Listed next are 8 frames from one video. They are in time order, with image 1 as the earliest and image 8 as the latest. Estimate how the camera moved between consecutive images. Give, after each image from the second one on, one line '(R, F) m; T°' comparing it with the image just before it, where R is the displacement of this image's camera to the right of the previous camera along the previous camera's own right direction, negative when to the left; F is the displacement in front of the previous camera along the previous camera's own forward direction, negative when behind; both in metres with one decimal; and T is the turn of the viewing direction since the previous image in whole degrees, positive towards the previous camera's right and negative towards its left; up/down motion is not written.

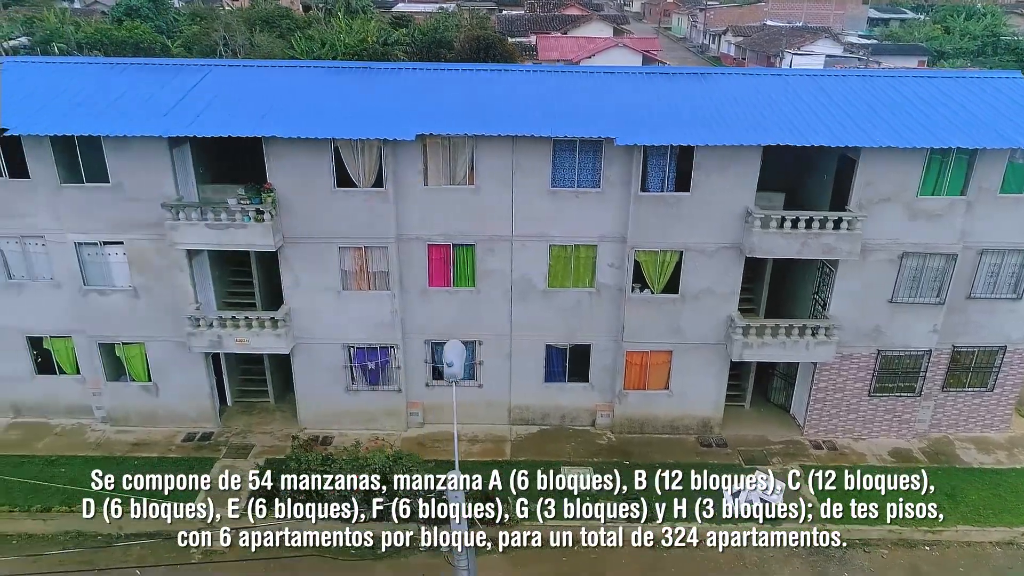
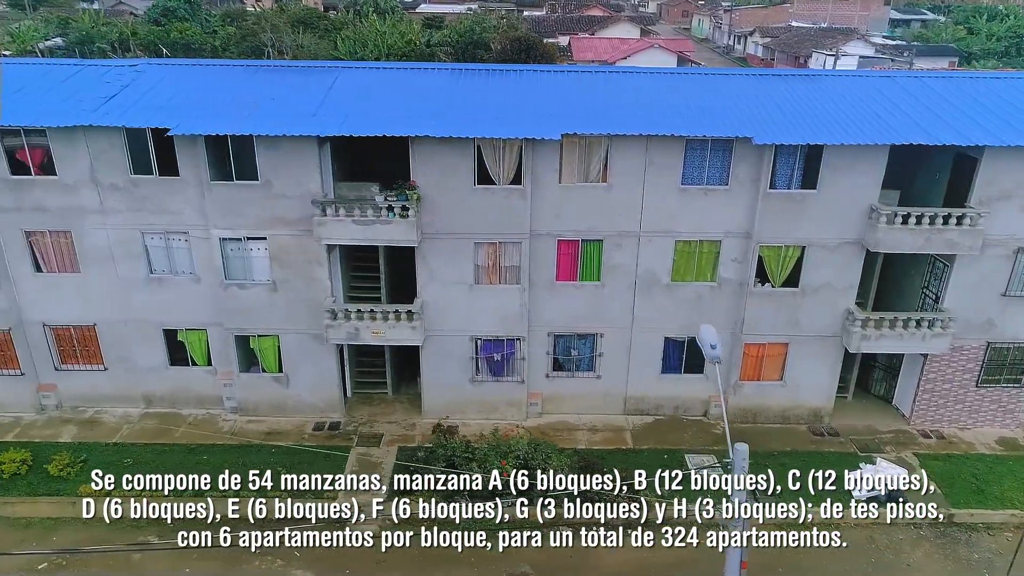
(-3.3, -0.7) m; 0°
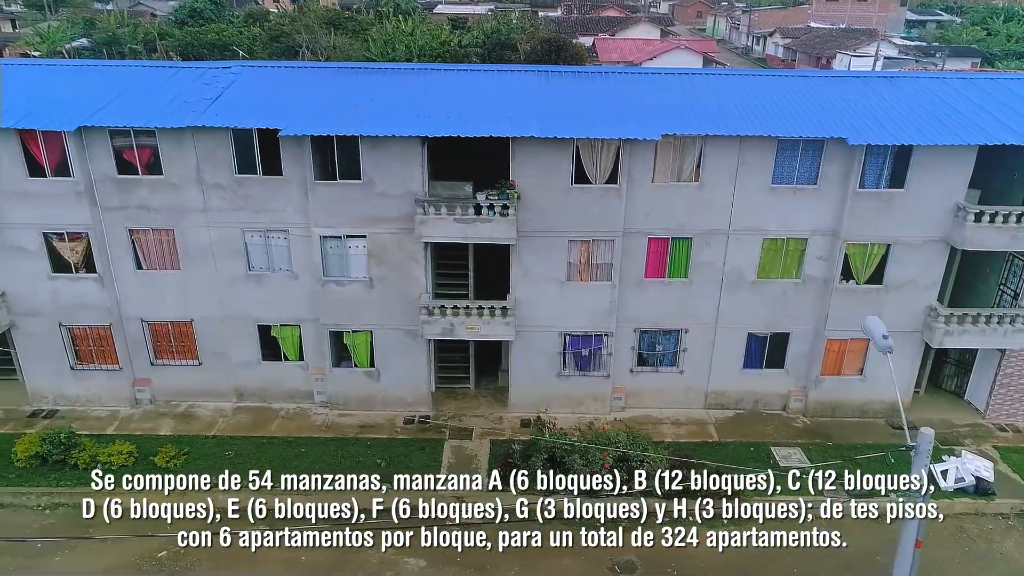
(-2.5, -0.5) m; 0°
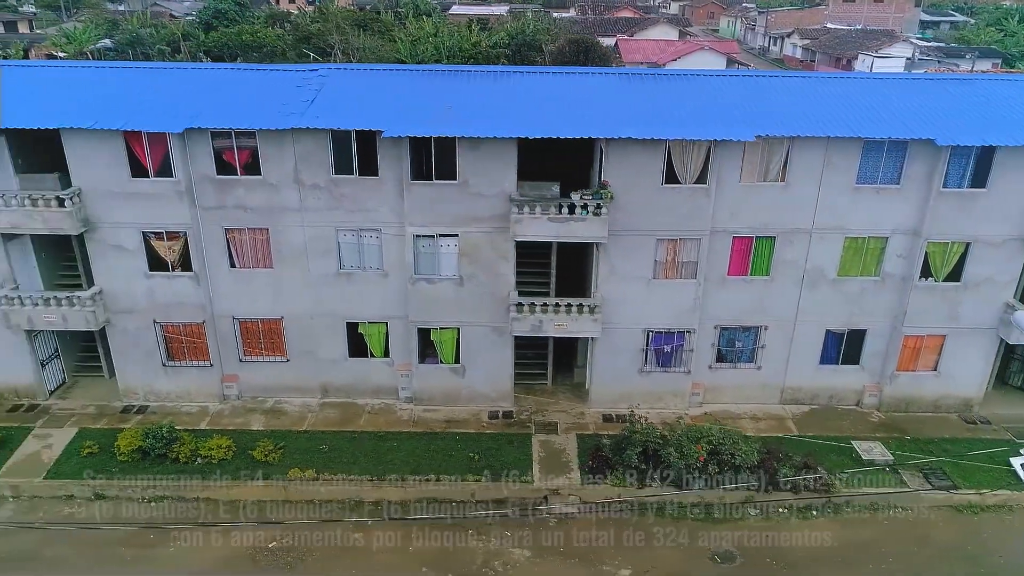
(-2.4, -0.5) m; 0°
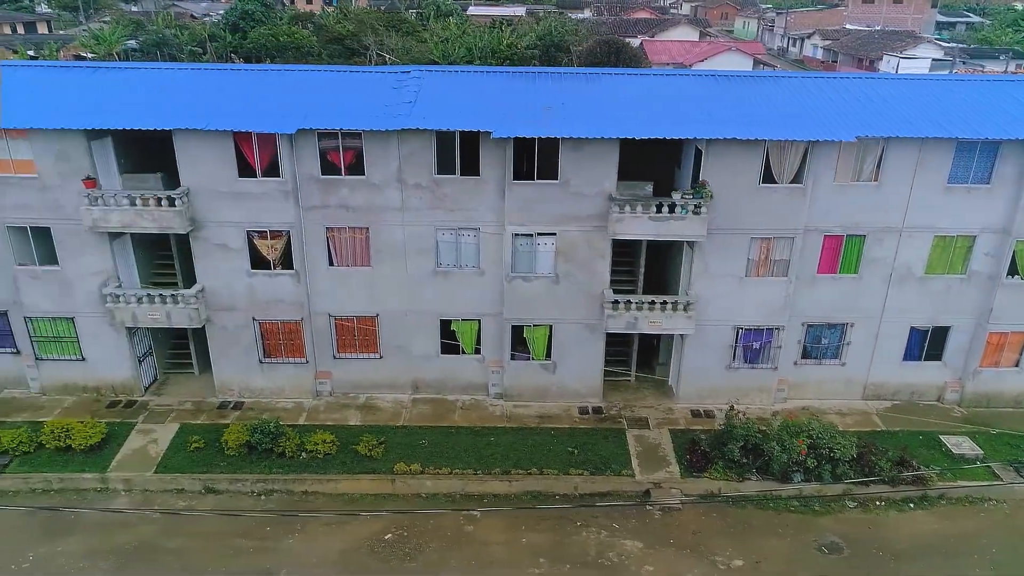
(-2.7, -0.4) m; 0°
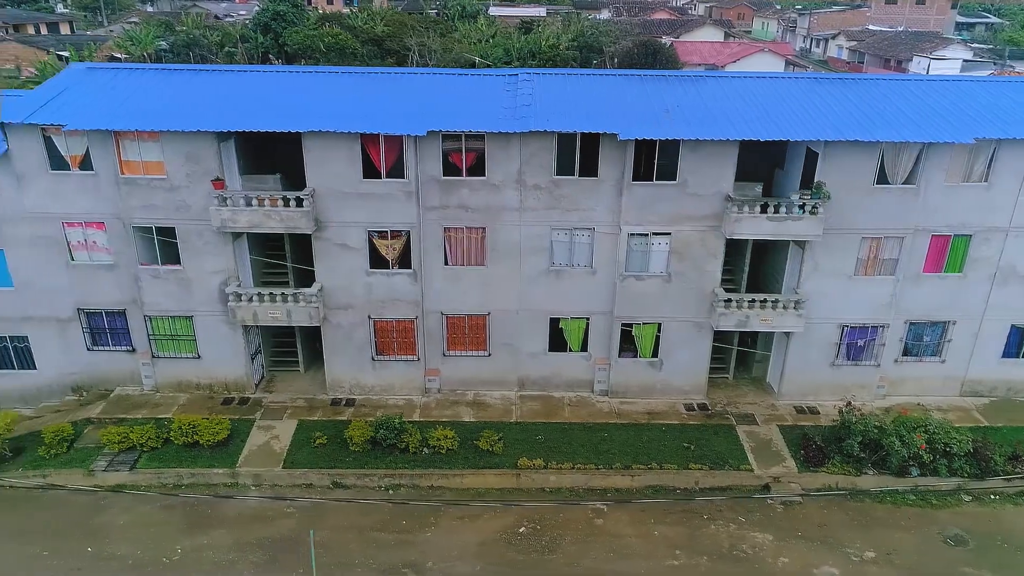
(-3.3, -0.4) m; 0°
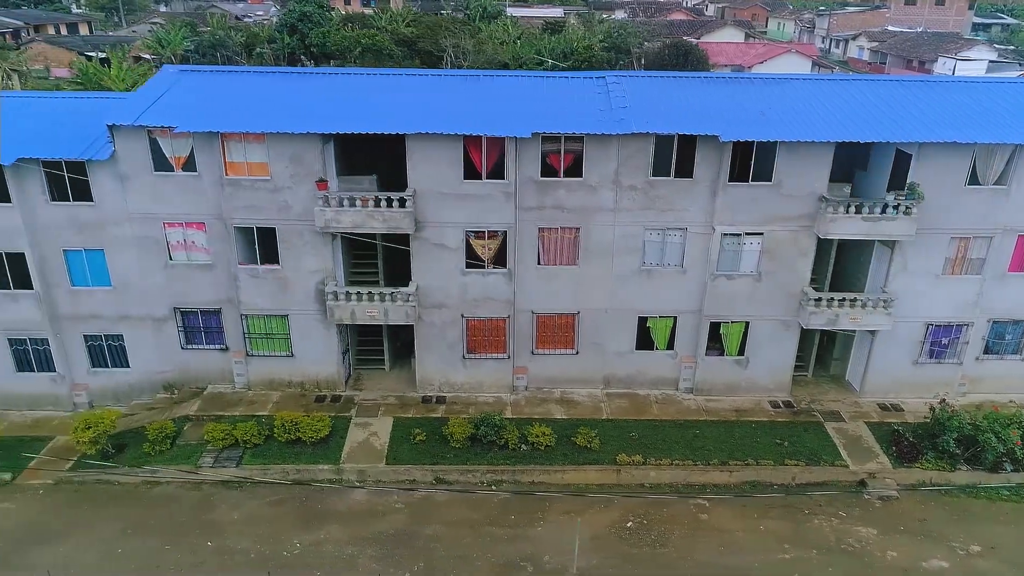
(-2.7, -0.3) m; 0°
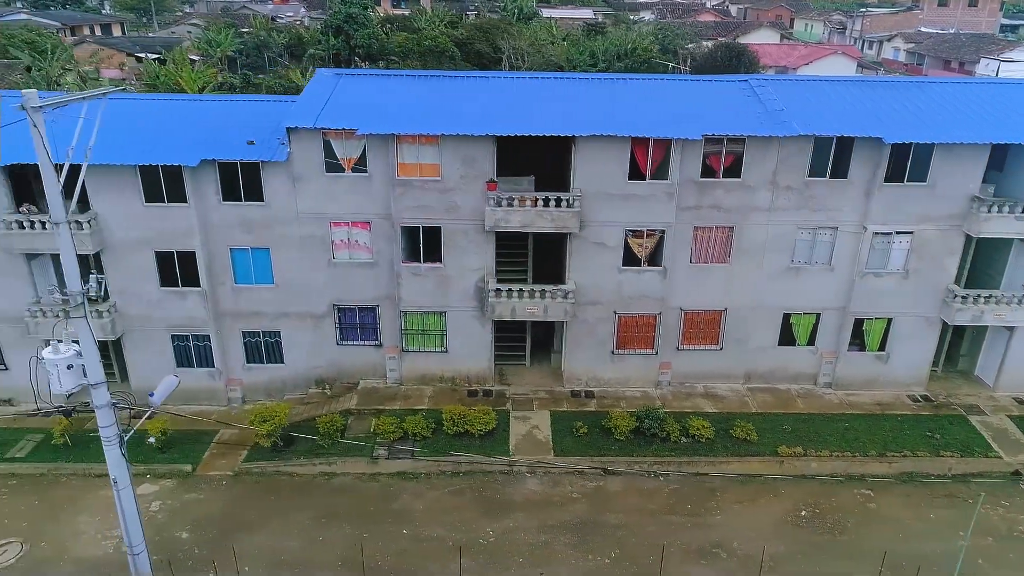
(-4.7, -0.6) m; 0°
